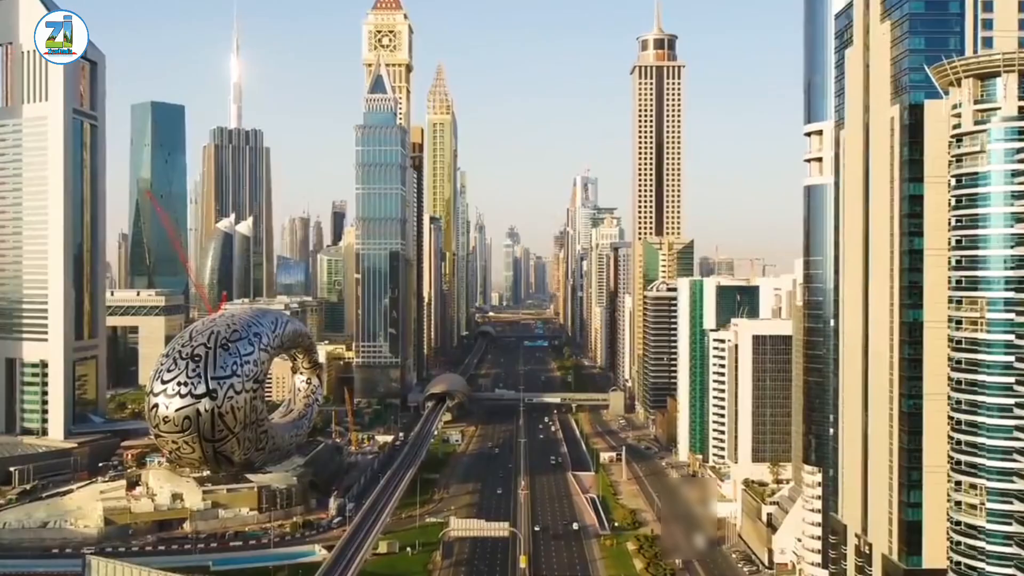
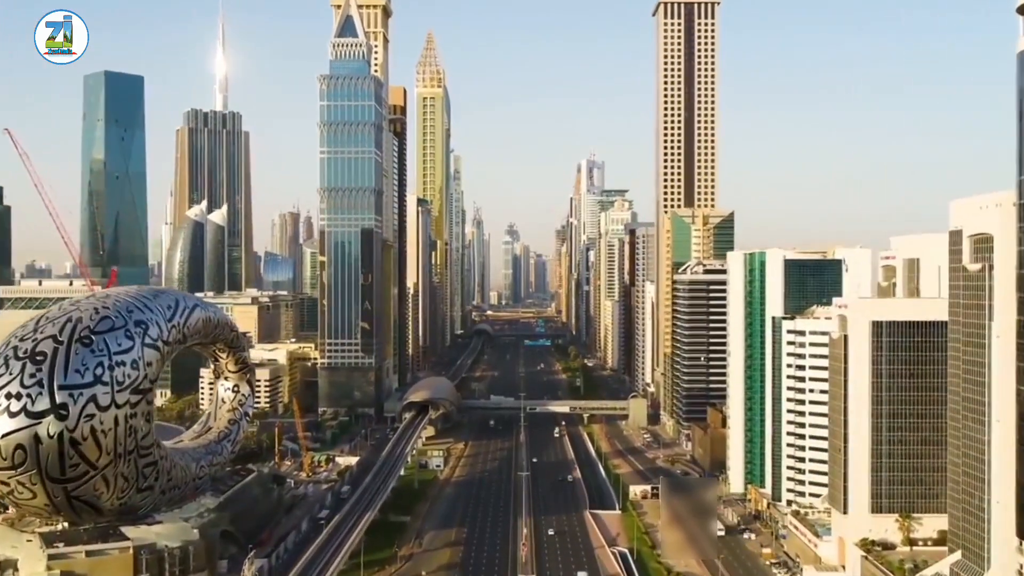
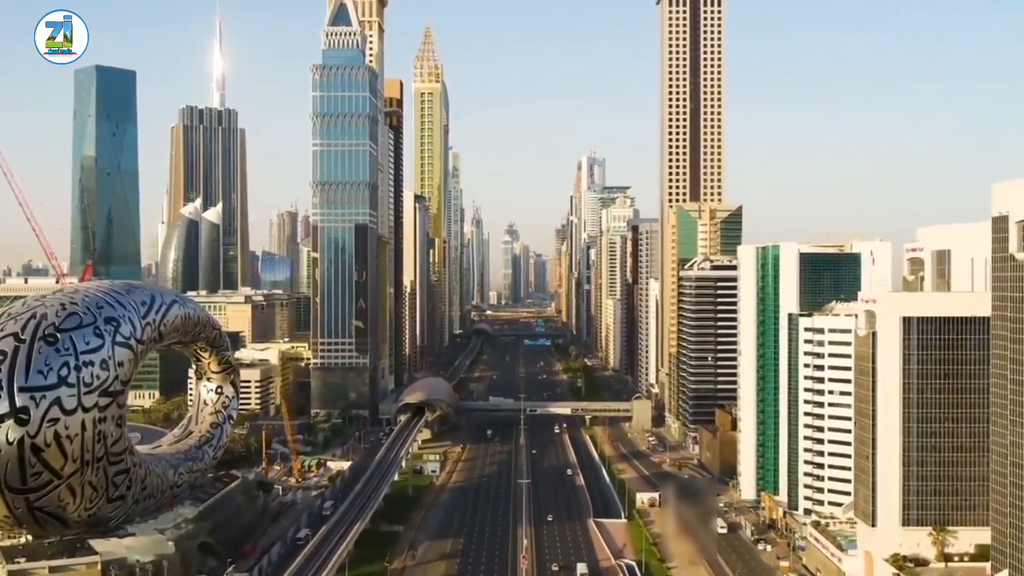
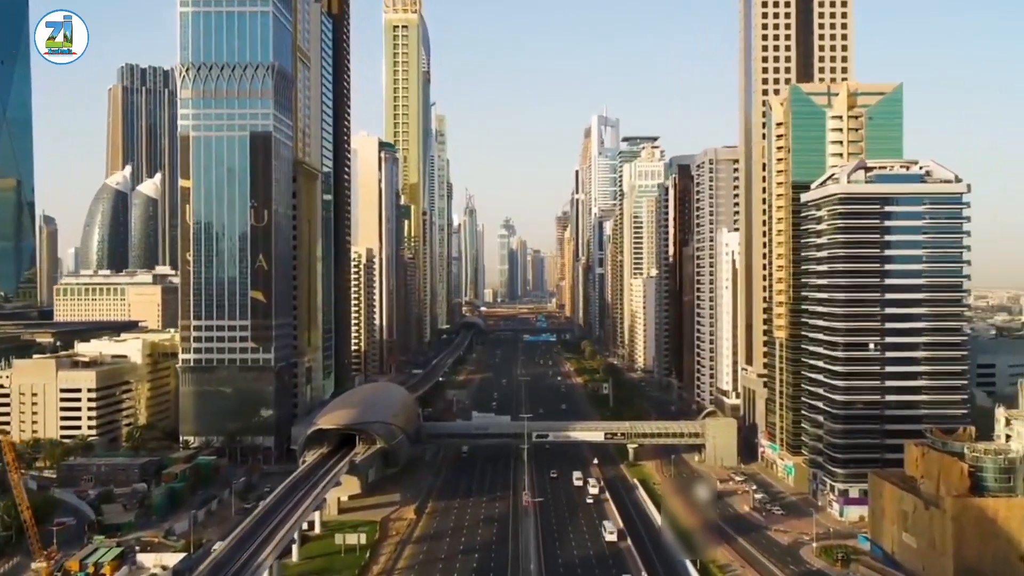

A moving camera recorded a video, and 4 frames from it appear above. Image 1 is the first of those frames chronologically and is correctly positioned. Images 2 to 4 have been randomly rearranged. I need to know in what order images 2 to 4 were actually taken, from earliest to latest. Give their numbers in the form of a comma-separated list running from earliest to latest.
2, 3, 4
